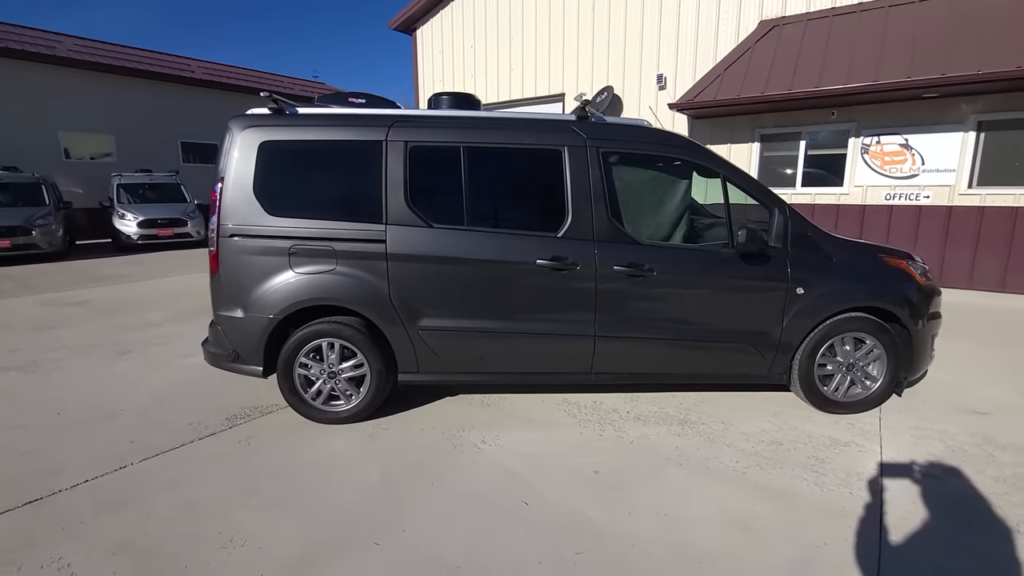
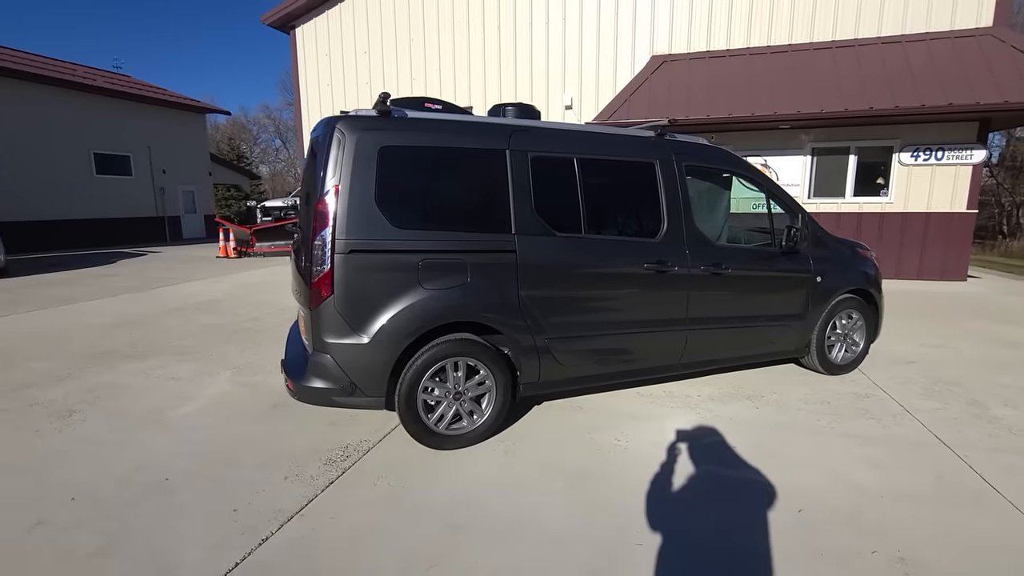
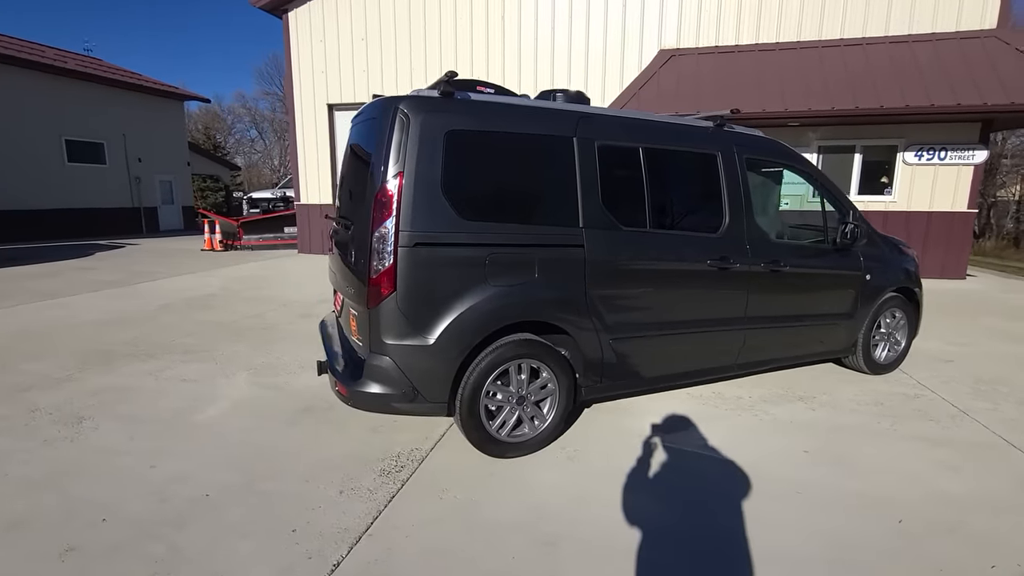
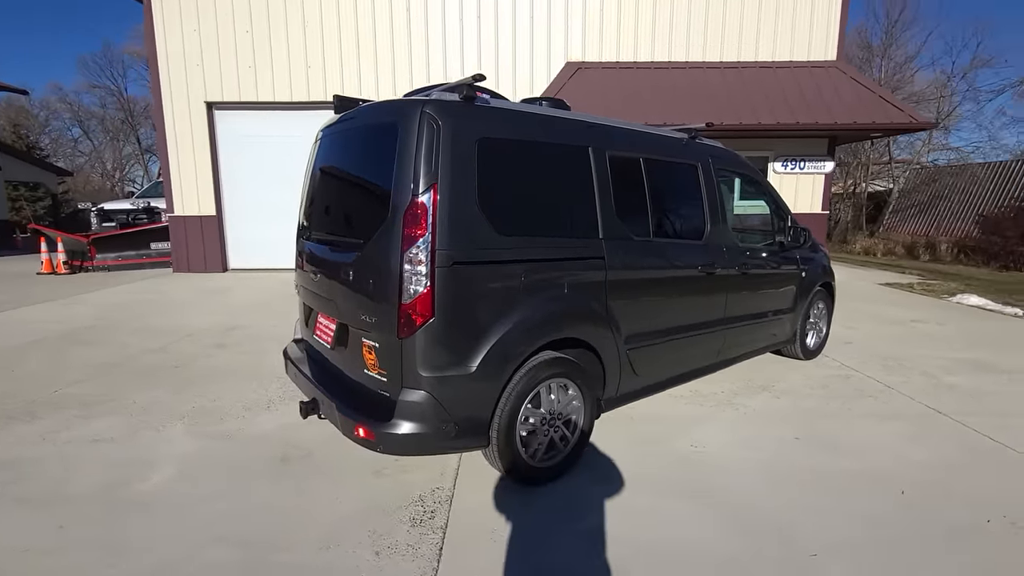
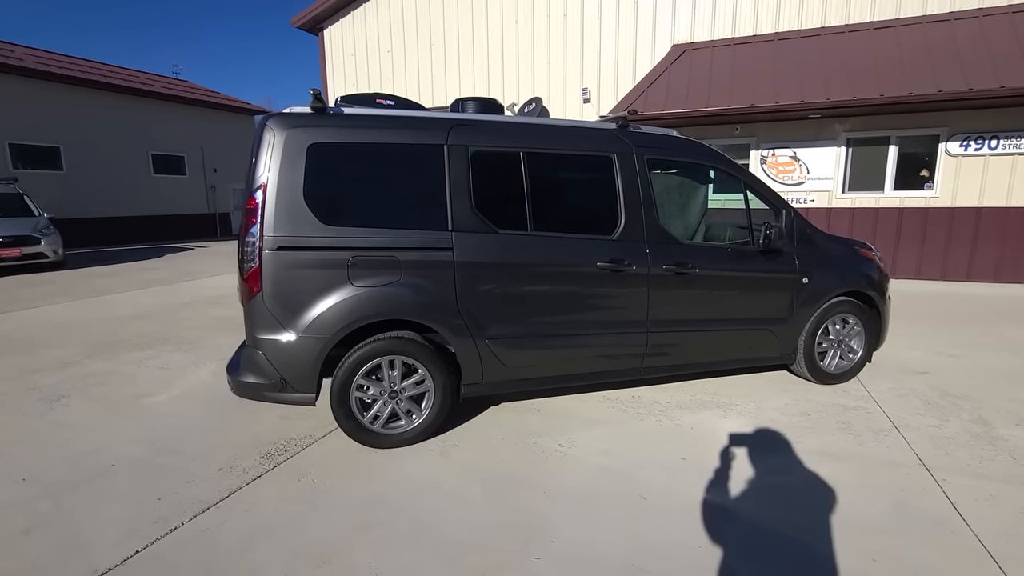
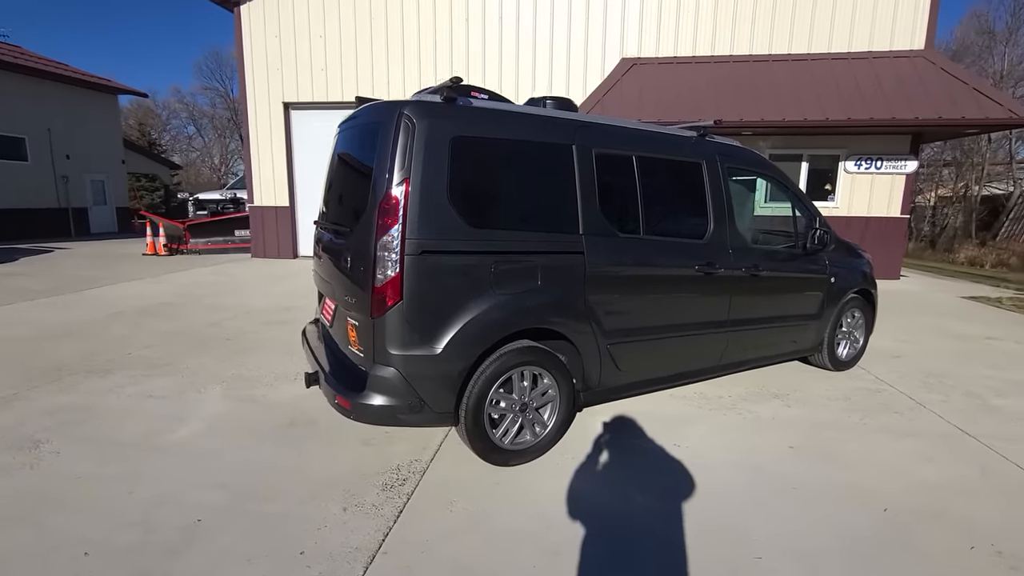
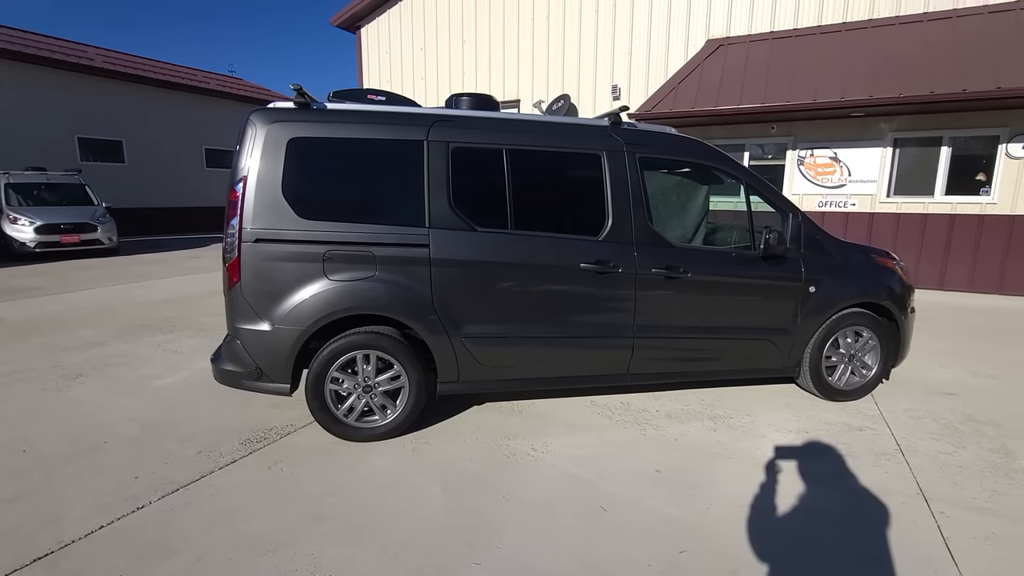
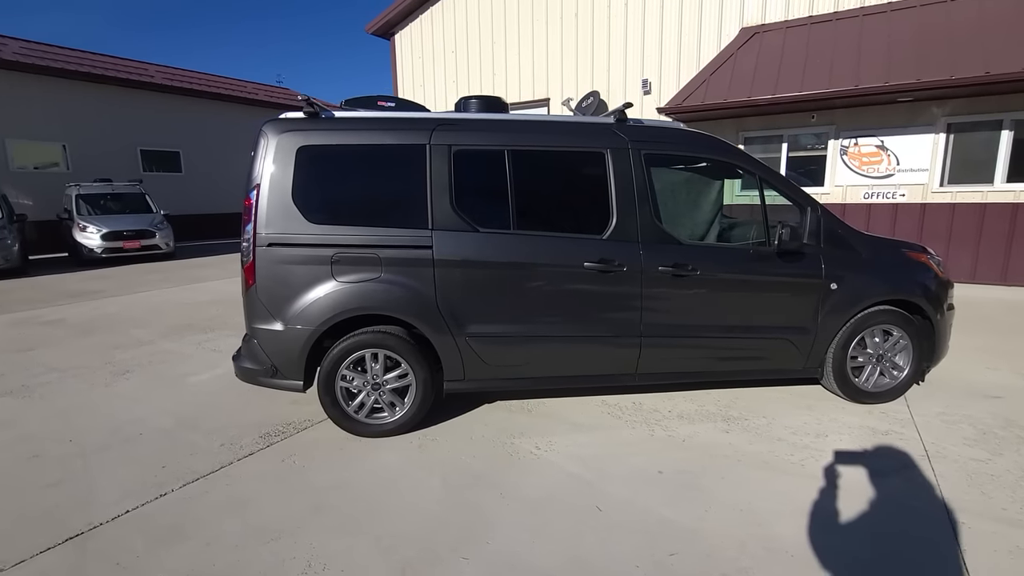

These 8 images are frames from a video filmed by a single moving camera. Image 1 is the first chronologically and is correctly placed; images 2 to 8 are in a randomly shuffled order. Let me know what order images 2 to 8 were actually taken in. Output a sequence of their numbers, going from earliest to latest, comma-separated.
8, 7, 5, 2, 3, 6, 4
